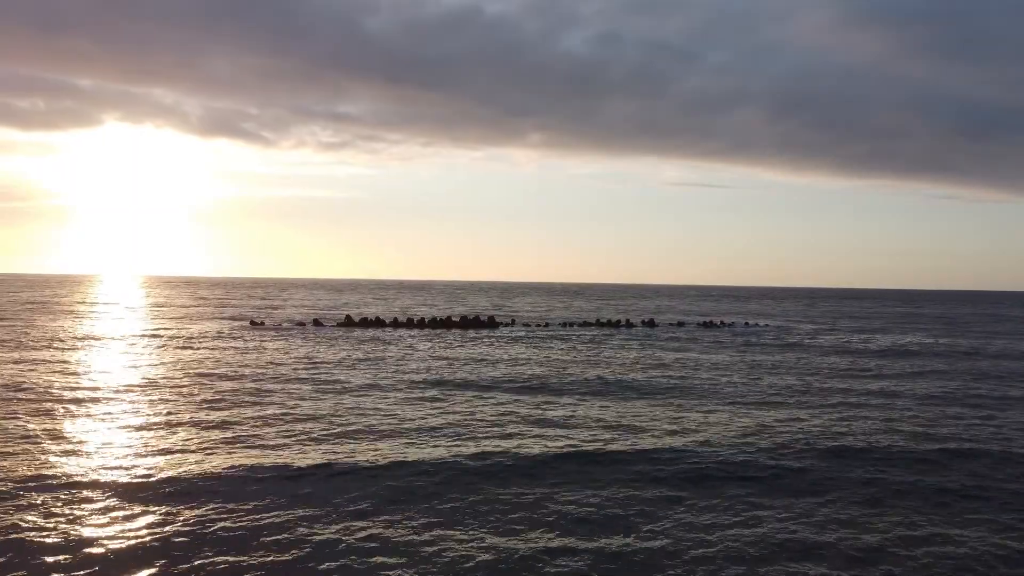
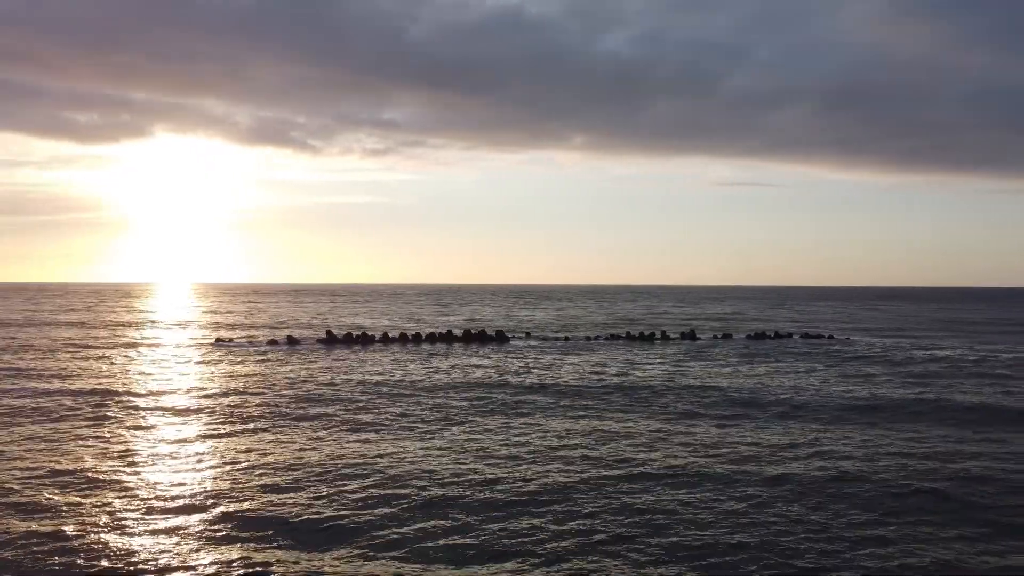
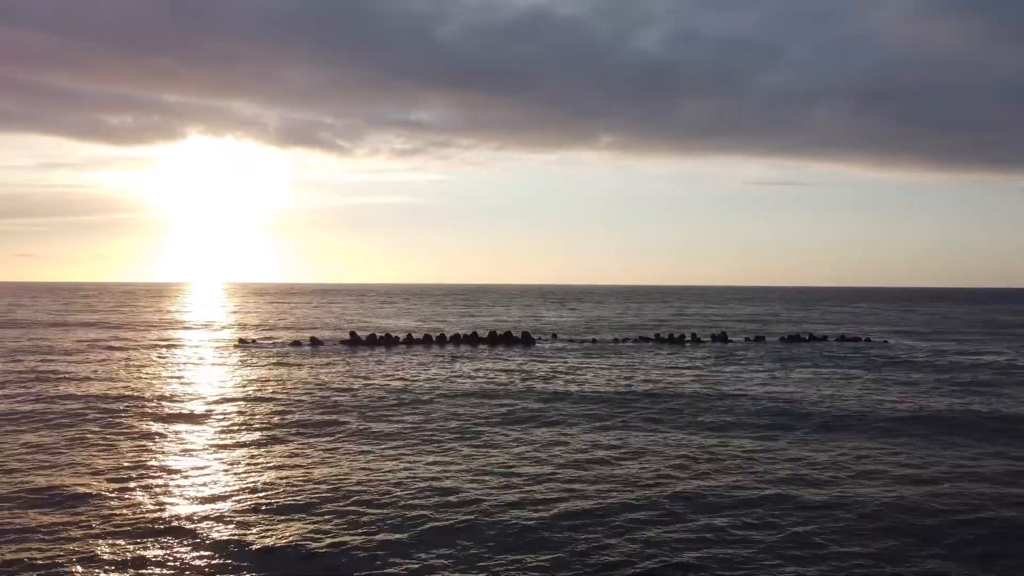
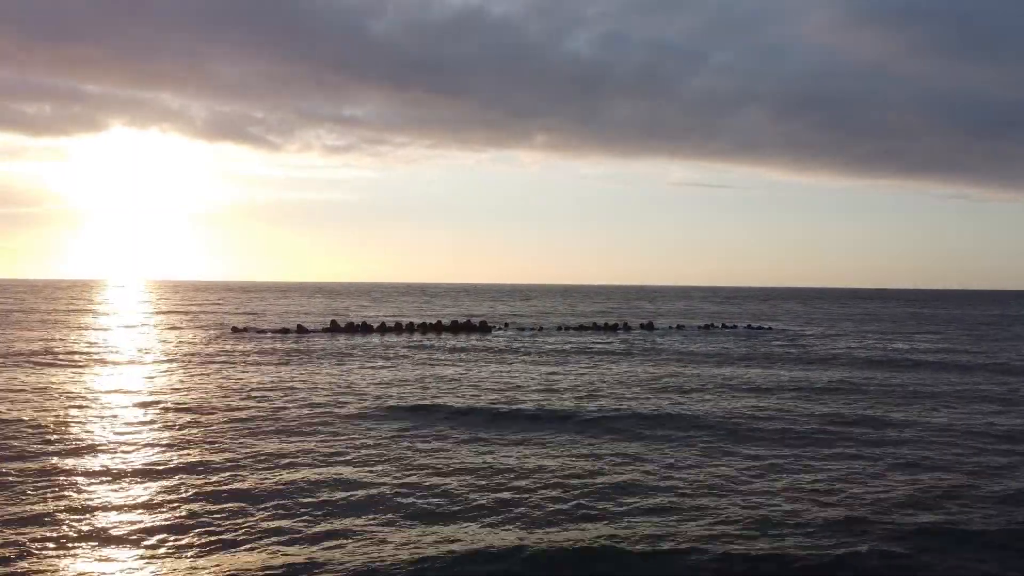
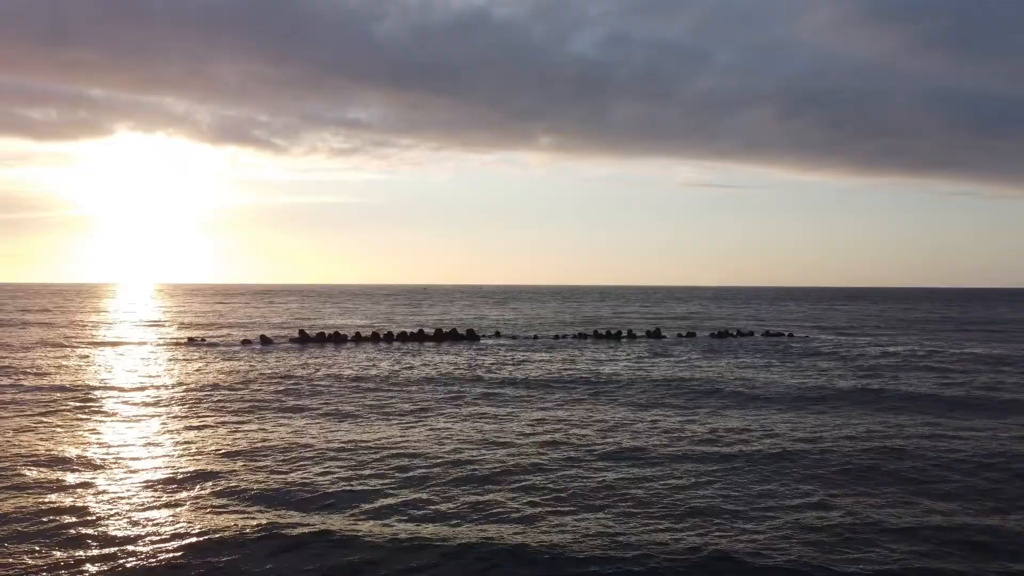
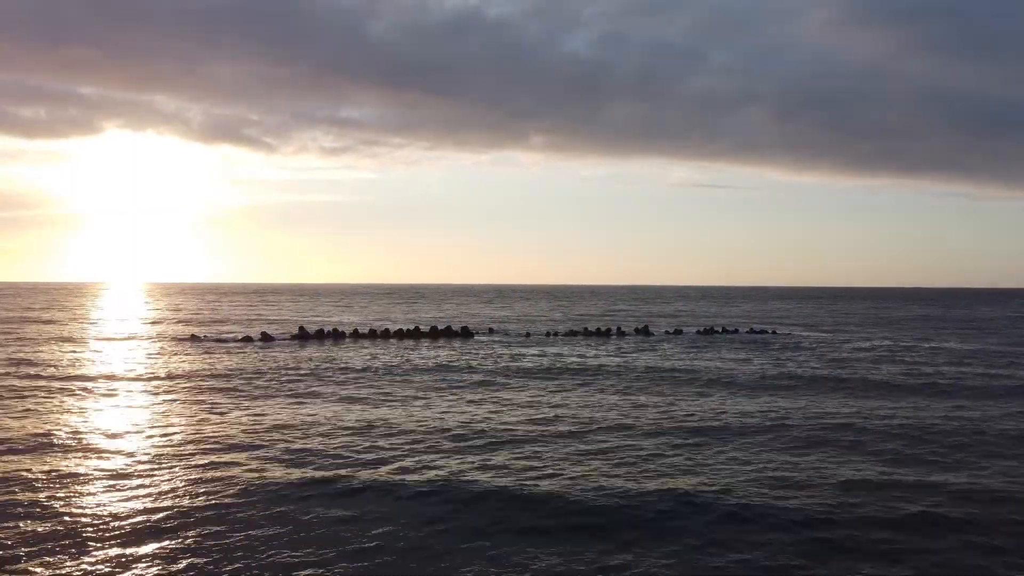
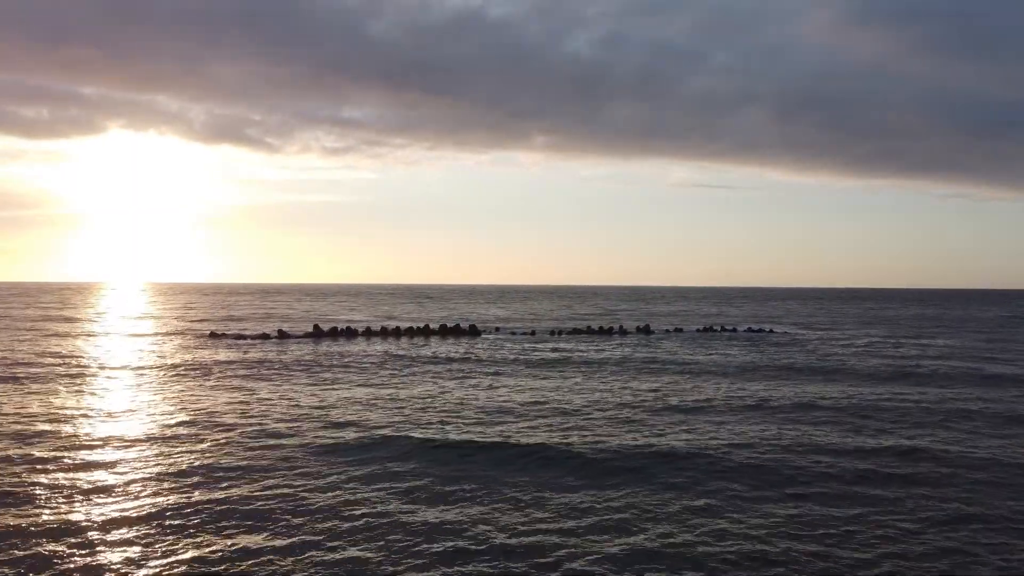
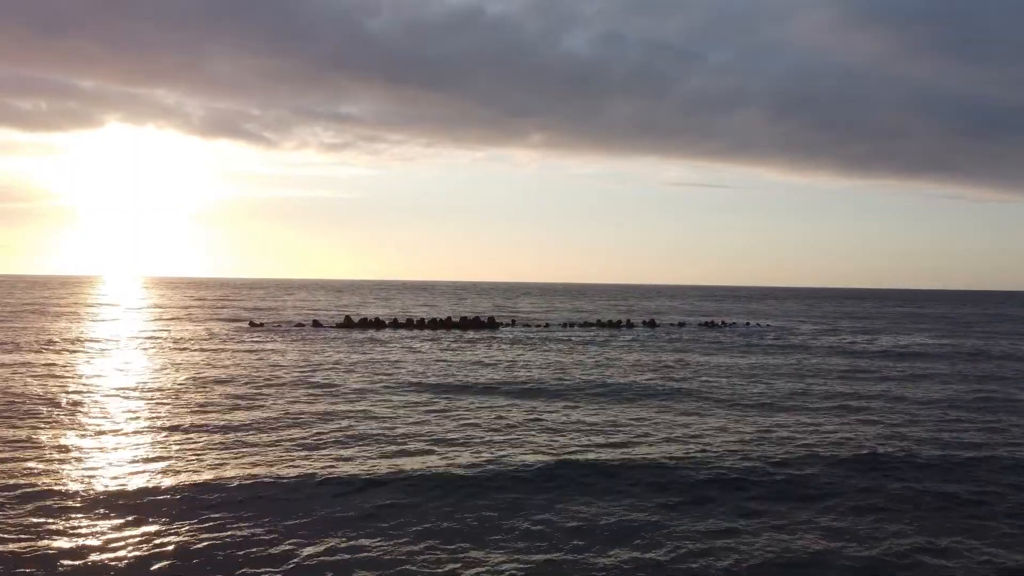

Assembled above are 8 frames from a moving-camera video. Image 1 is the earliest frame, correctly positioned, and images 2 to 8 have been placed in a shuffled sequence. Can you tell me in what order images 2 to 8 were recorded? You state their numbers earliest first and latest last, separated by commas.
8, 4, 7, 6, 5, 2, 3
